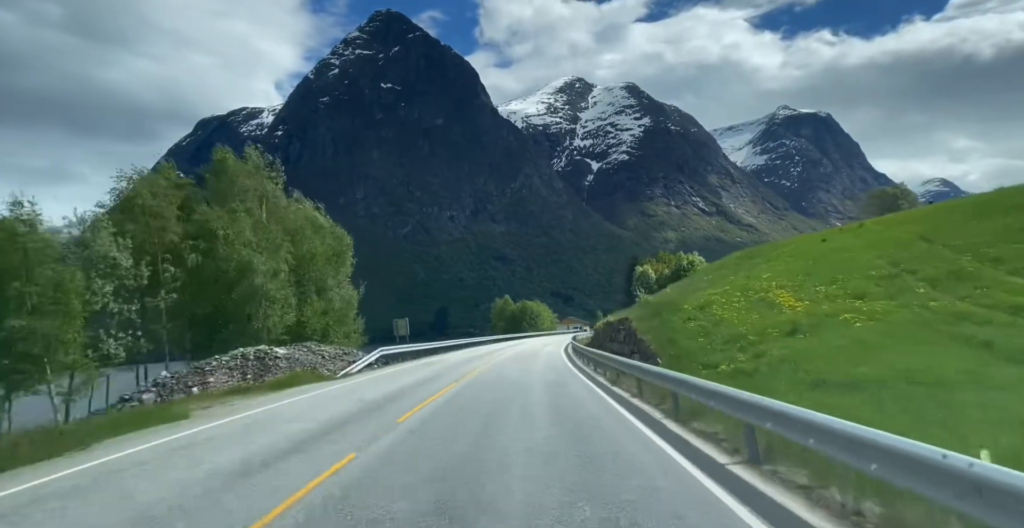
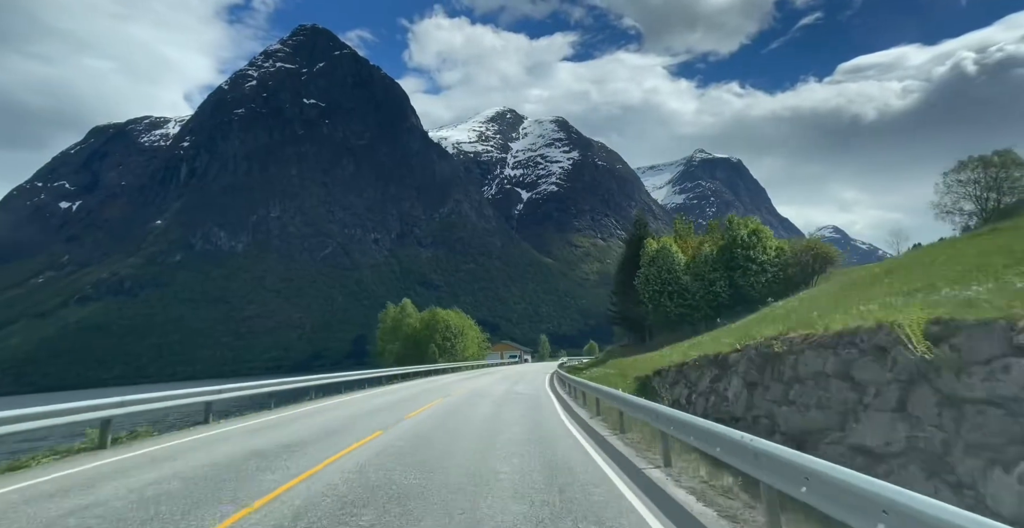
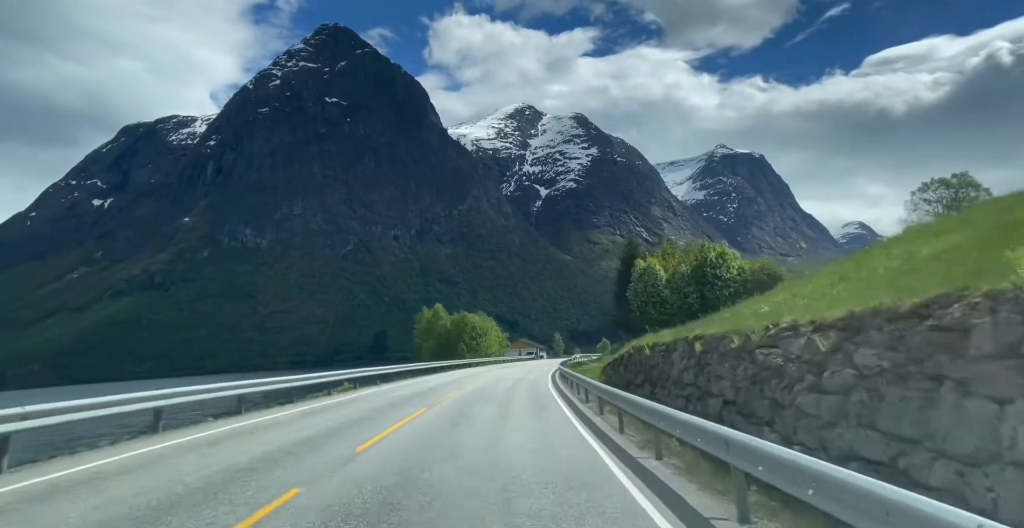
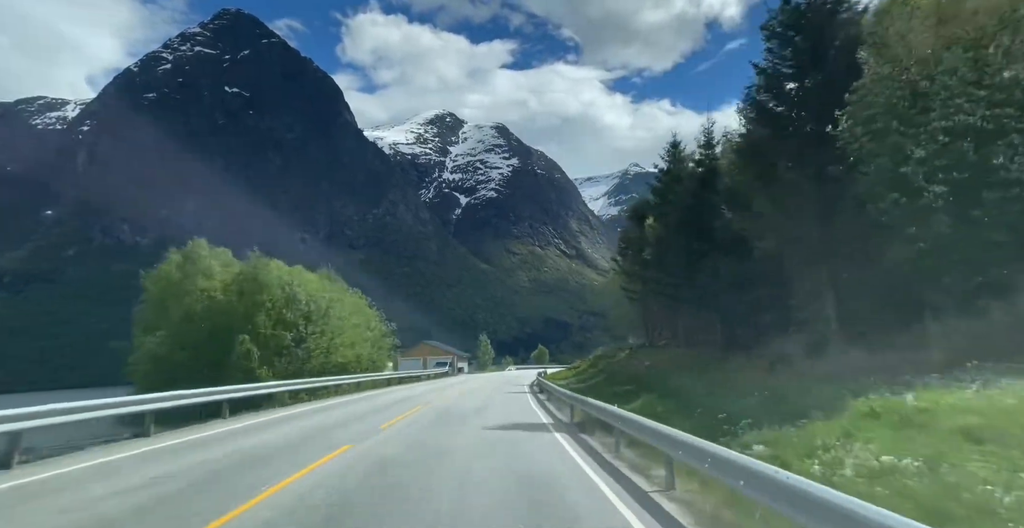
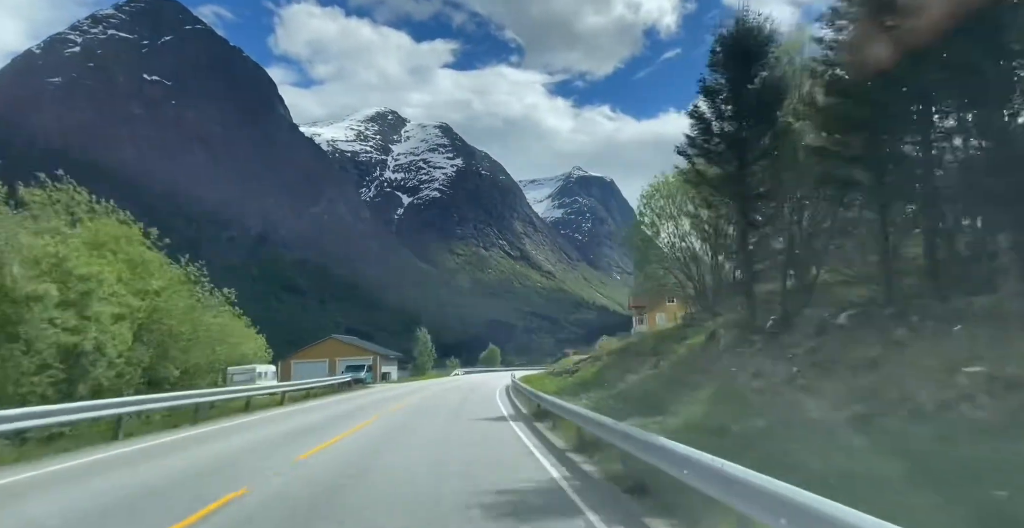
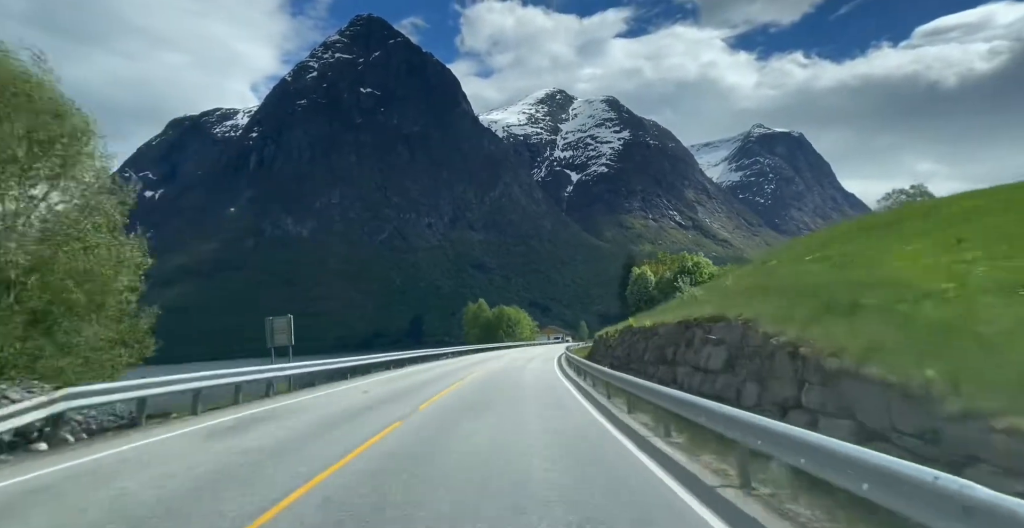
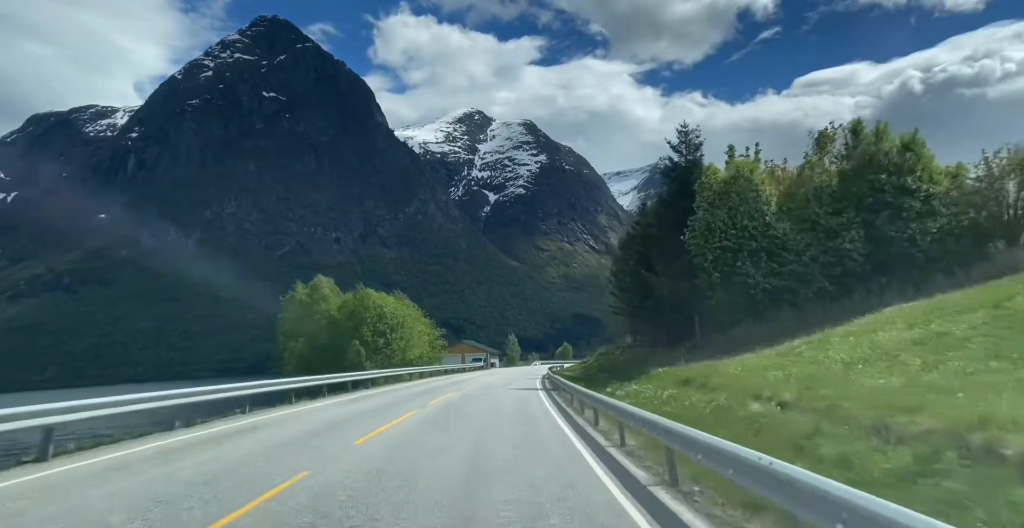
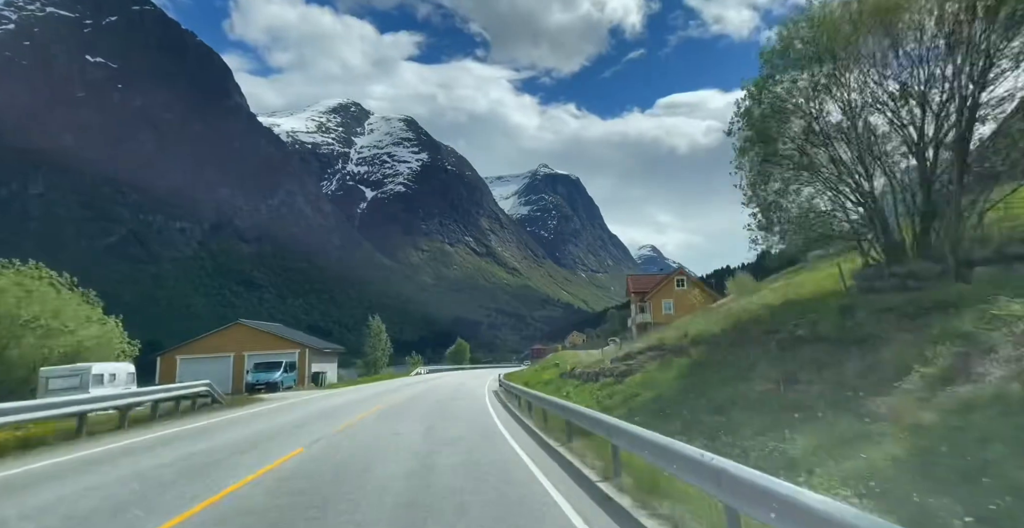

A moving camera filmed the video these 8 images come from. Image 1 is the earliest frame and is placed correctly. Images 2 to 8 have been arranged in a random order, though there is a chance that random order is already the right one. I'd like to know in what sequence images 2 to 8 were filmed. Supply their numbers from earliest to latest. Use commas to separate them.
6, 3, 2, 7, 4, 5, 8
